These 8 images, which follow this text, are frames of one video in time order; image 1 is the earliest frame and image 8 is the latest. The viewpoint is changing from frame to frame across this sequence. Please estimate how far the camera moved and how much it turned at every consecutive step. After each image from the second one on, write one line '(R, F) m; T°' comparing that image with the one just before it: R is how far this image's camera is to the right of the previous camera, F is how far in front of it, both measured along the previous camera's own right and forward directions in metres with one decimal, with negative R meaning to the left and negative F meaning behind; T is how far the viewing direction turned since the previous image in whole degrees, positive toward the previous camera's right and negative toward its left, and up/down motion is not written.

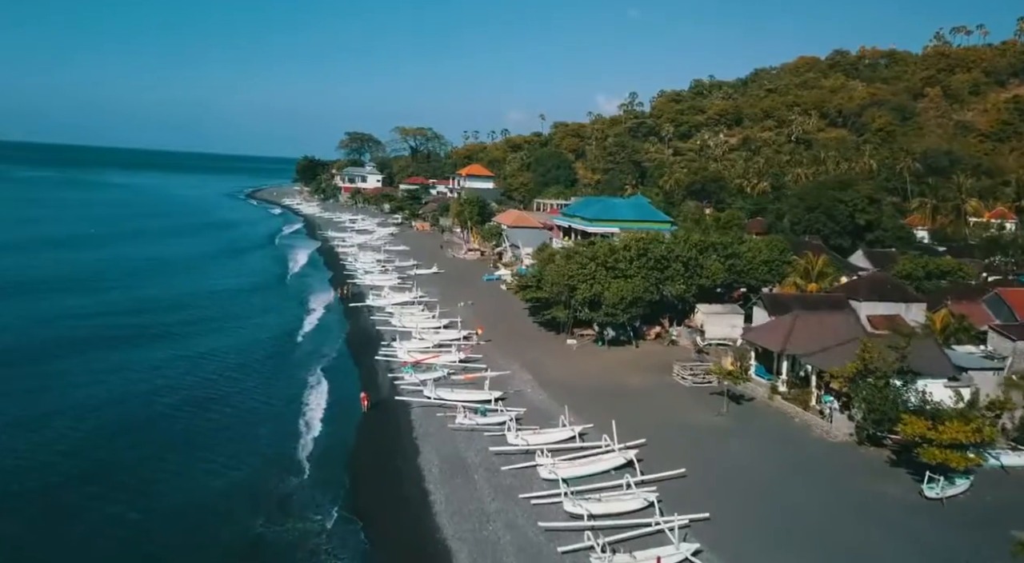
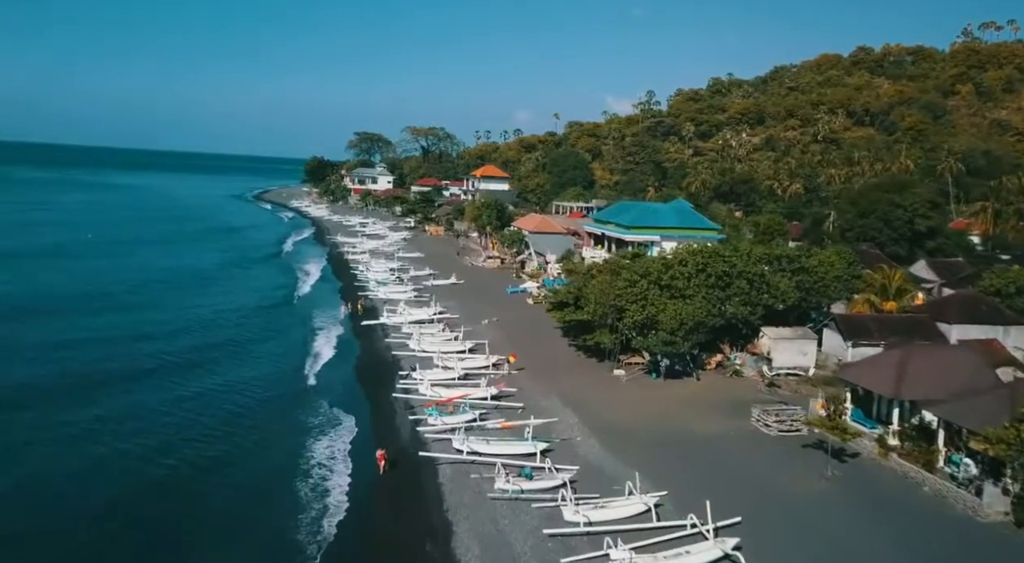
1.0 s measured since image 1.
(-1.4, +5.4) m; -1°
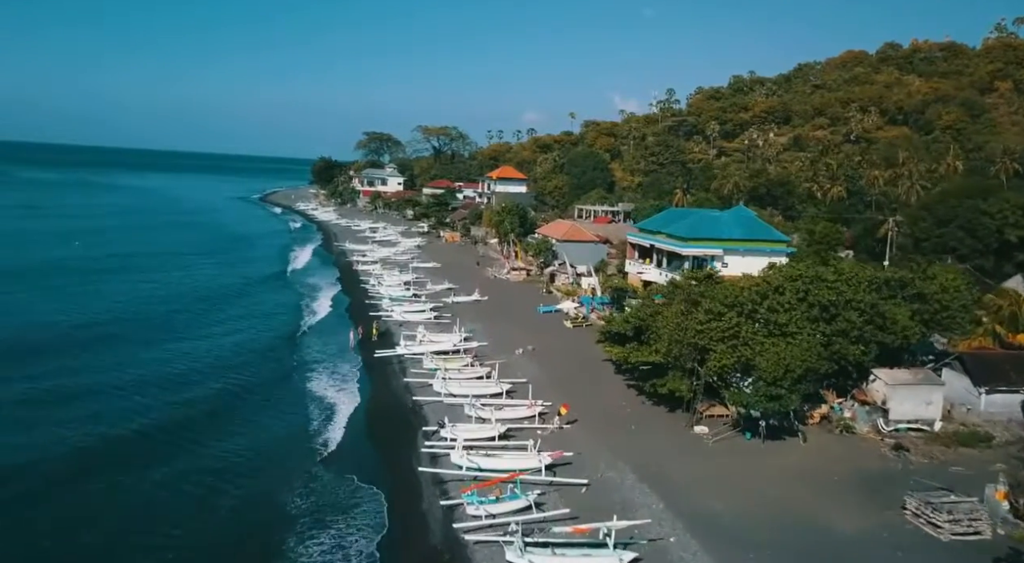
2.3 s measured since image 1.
(-1.7, +6.9) m; -1°
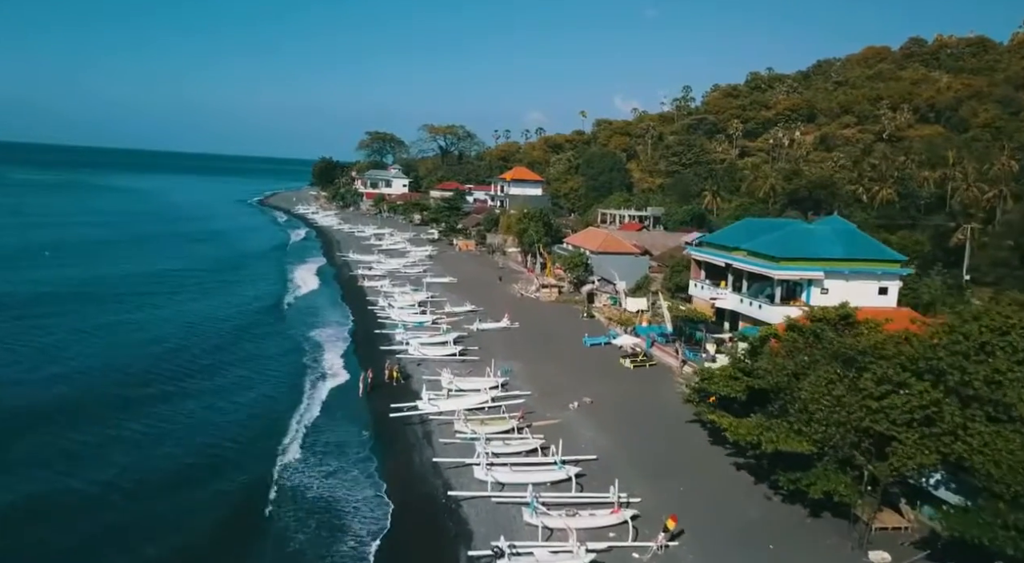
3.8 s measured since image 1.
(-2.2, +8.5) m; 0°
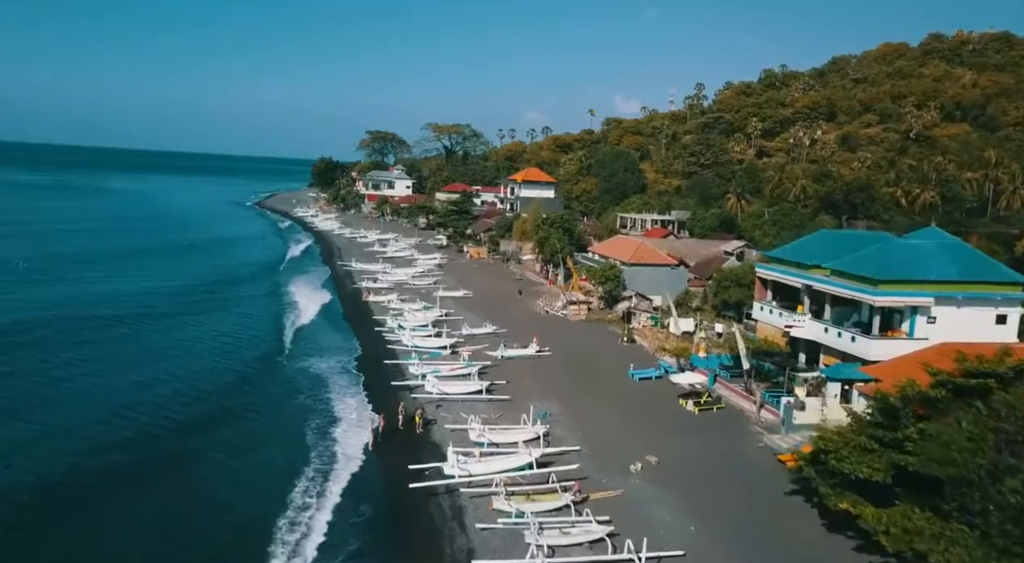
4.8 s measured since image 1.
(-1.6, +6.0) m; 0°
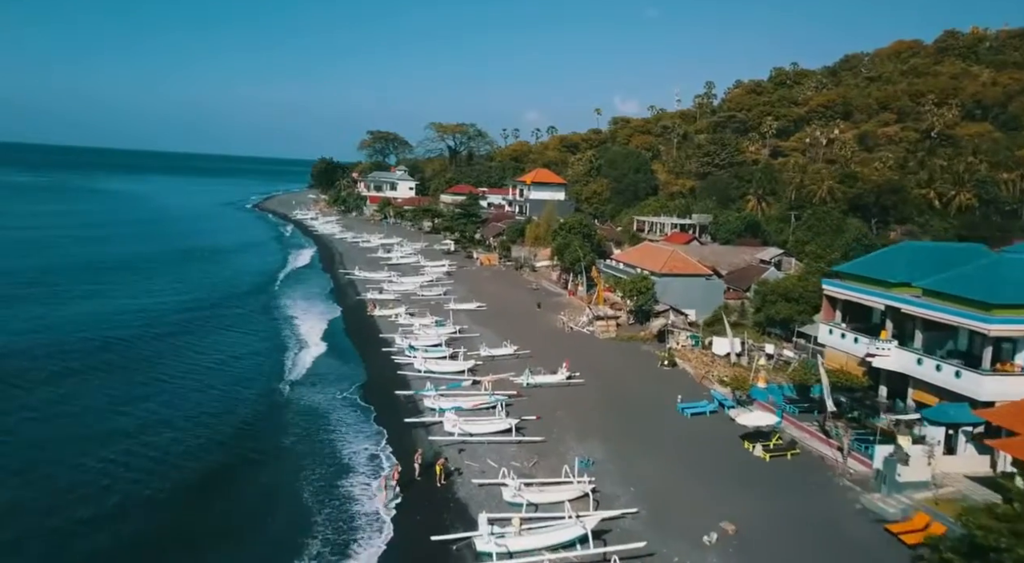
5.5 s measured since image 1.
(-1.3, +4.5) m; 0°
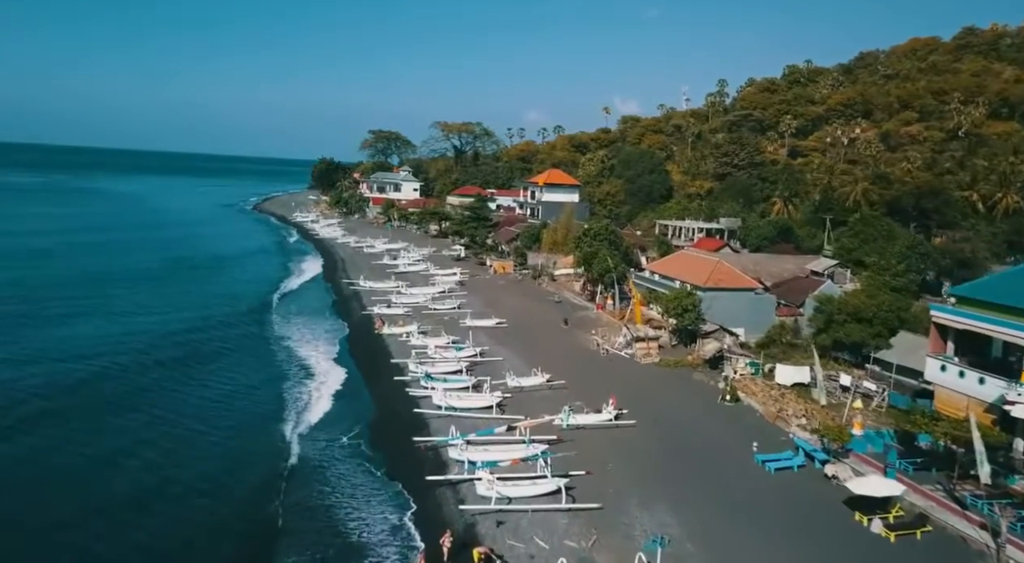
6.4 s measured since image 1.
(-1.5, +5.2) m; 0°
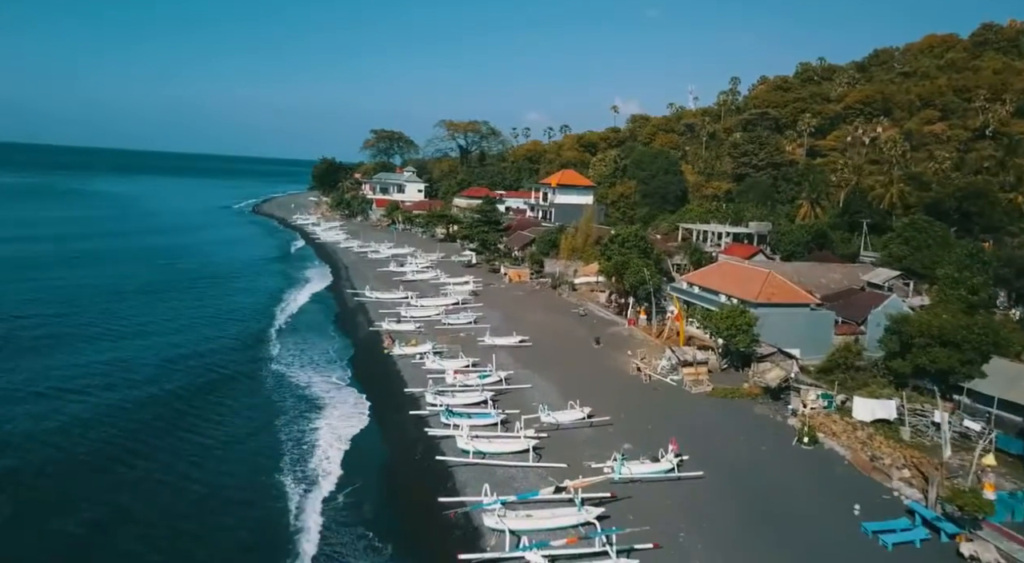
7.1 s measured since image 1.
(-1.4, +4.7) m; 0°
